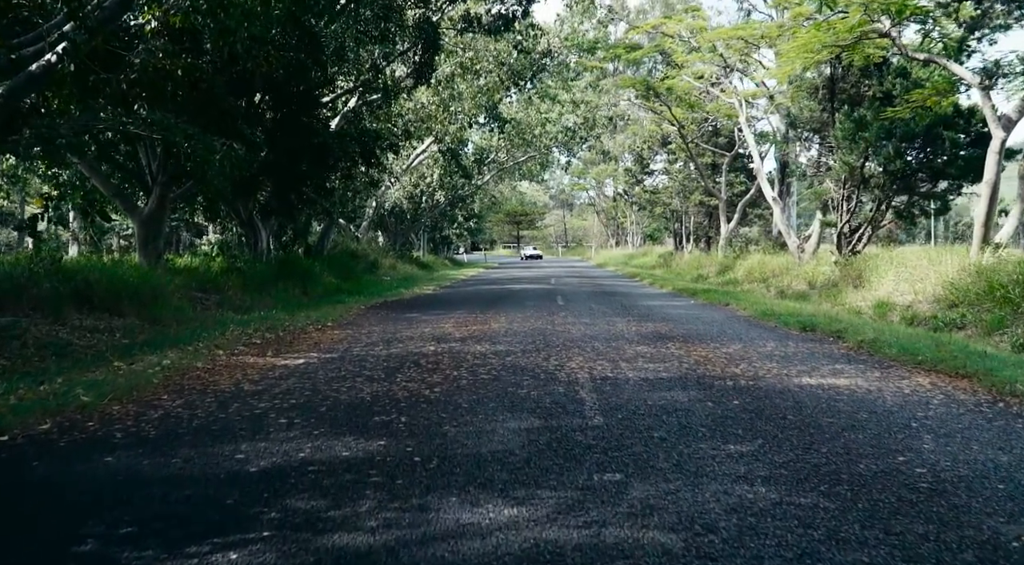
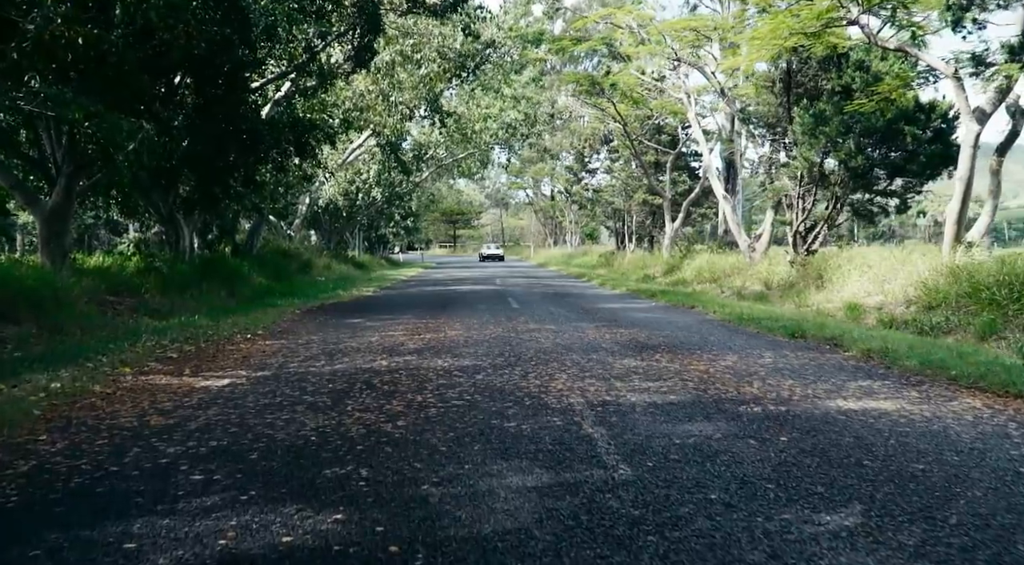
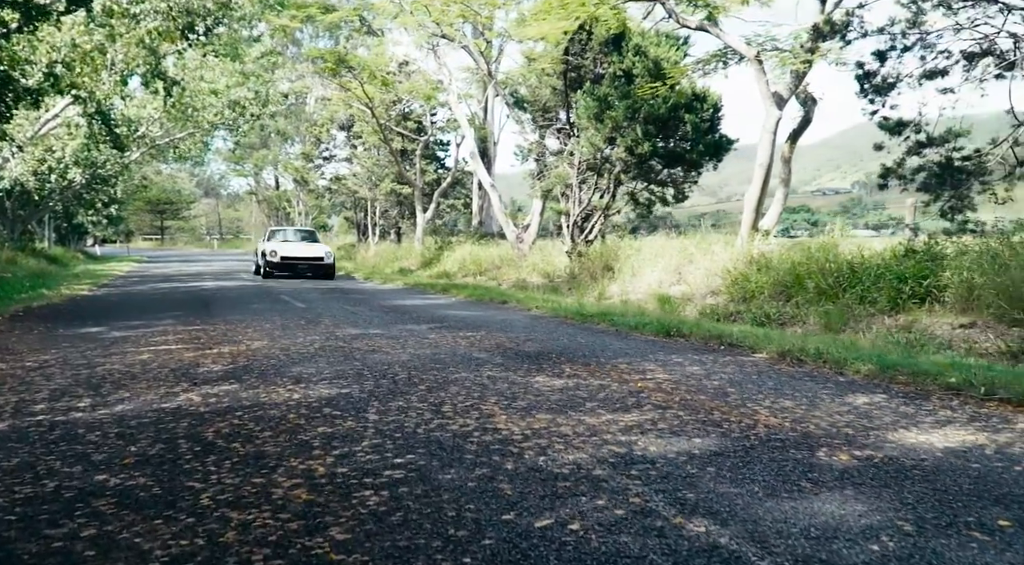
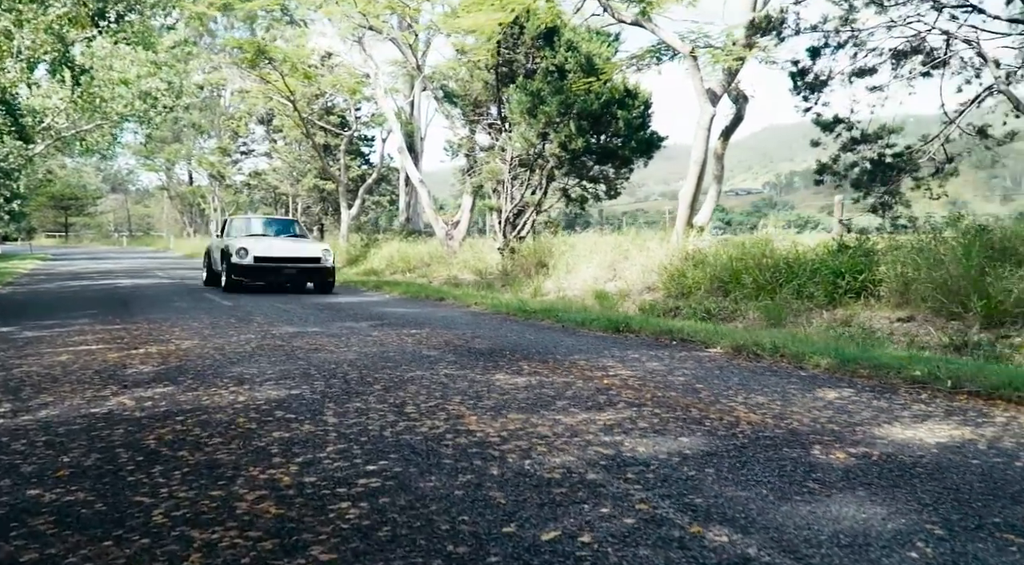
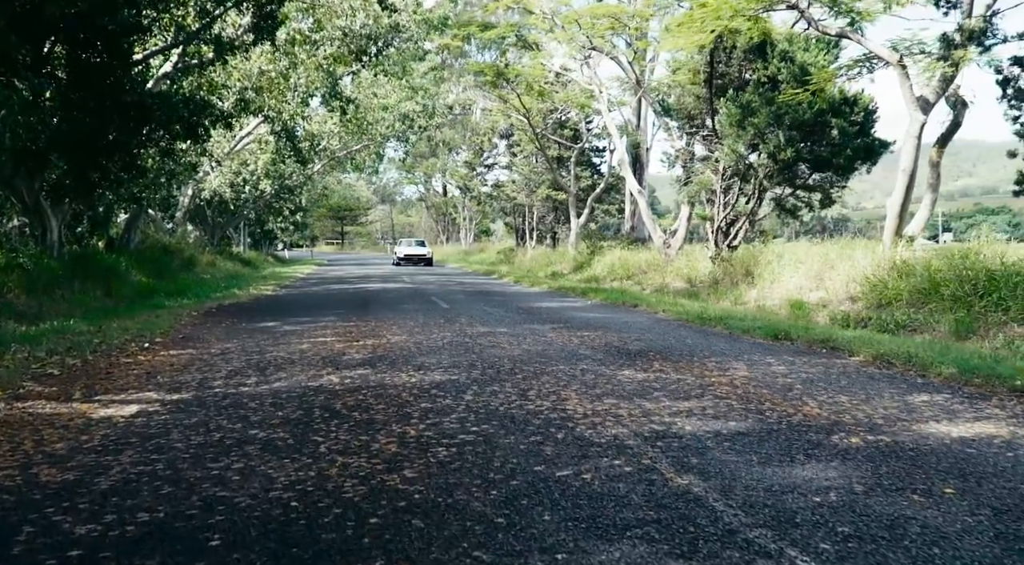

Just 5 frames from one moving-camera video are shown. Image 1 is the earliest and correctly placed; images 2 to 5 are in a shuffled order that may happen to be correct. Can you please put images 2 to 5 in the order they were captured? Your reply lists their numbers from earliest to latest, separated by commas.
2, 5, 3, 4
